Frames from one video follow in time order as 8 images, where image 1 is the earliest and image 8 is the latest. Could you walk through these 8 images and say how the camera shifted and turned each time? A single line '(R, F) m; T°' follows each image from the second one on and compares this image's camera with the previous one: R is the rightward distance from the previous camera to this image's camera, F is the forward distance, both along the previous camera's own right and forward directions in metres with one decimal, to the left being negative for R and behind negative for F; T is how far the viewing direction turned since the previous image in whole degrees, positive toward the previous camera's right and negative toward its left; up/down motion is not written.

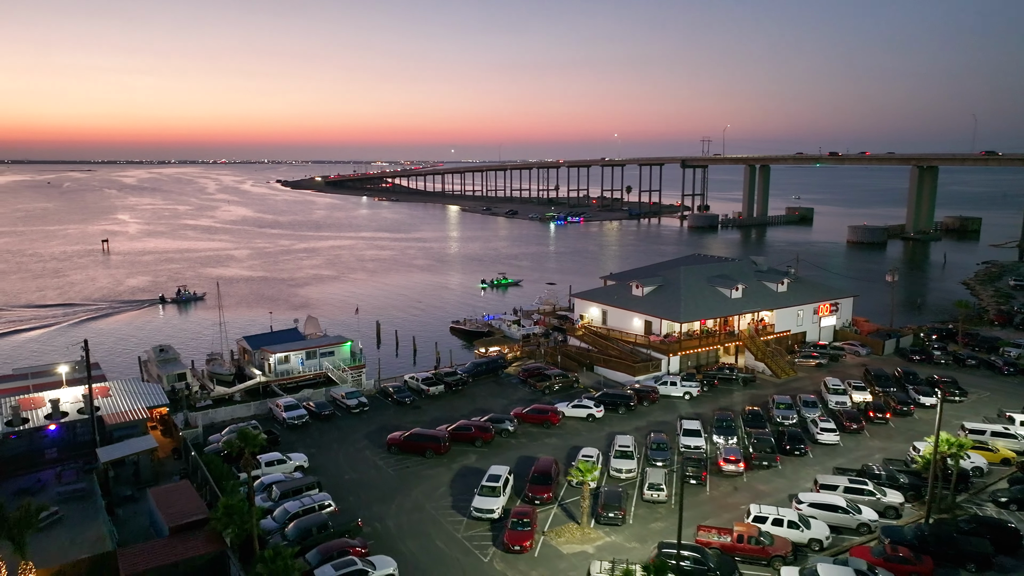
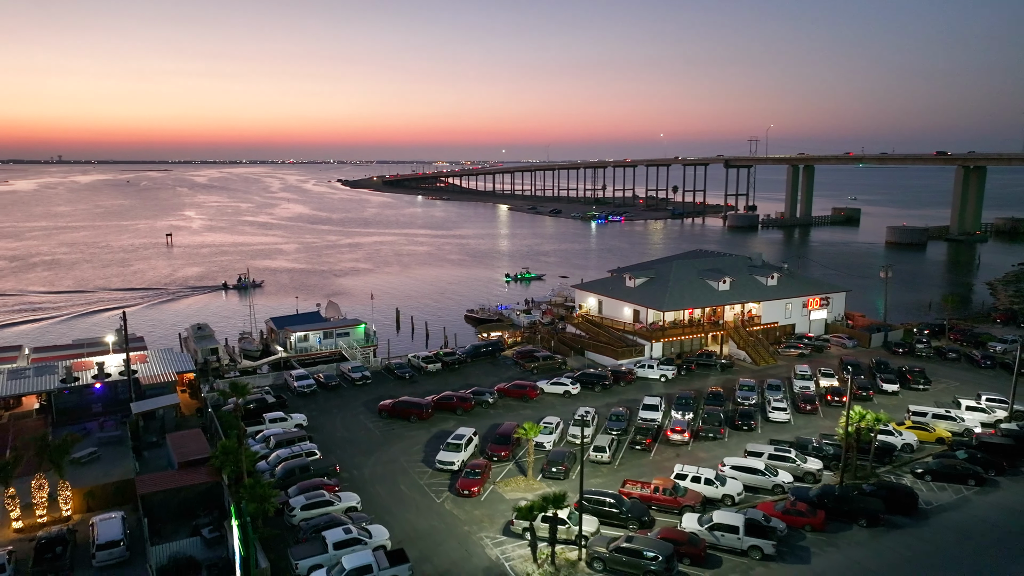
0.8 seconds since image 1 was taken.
(+3.3, -2.9) m; -5°
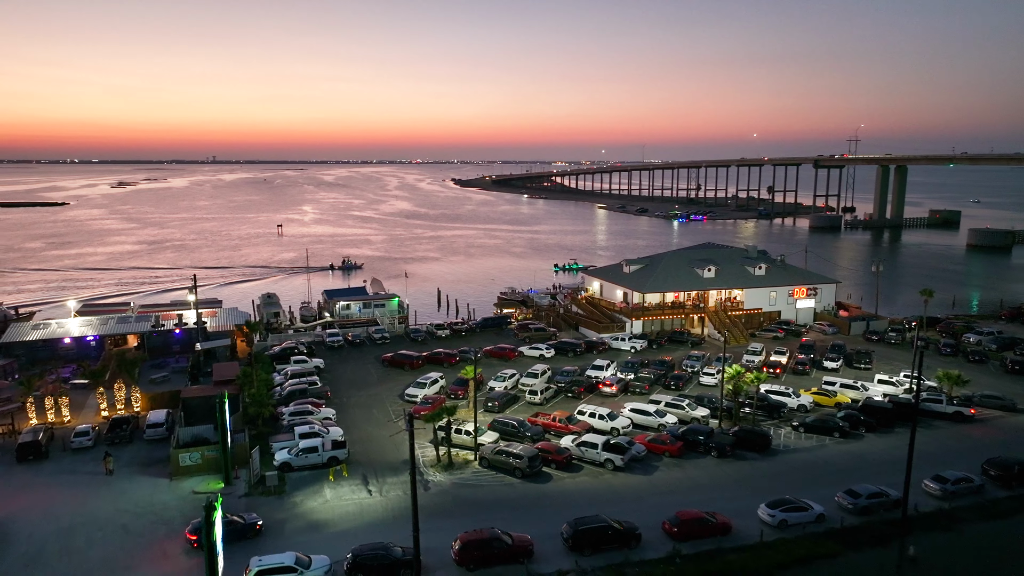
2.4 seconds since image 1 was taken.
(+7.0, -5.6) m; -10°
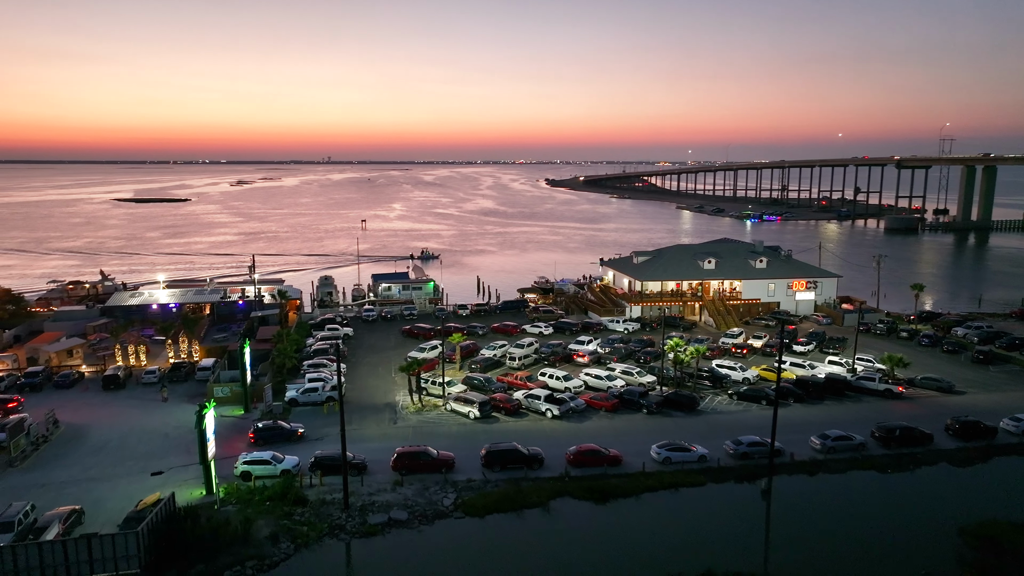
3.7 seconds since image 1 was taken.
(+5.8, -4.8) m; -8°
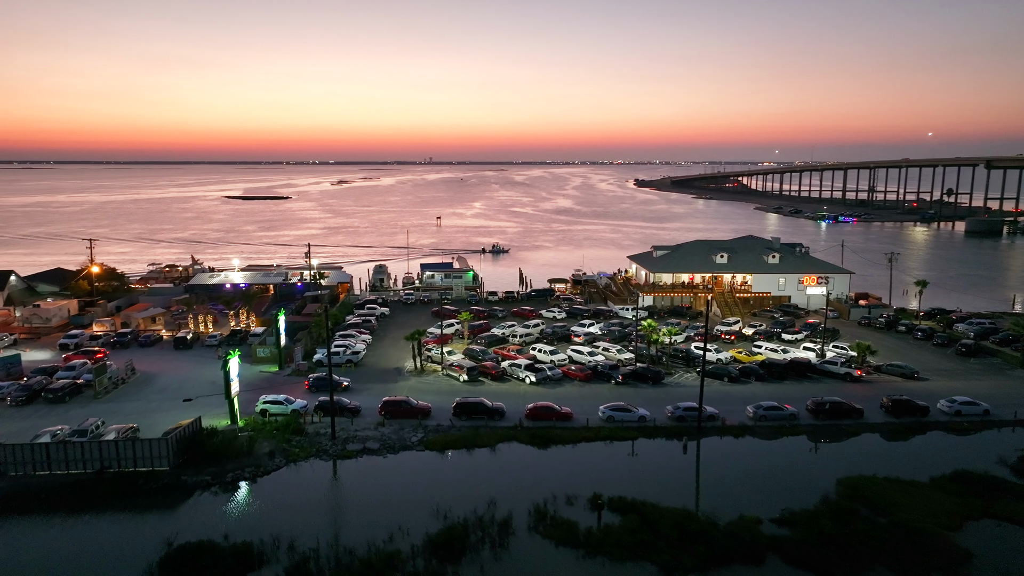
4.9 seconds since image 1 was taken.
(+5.1, -4.3) m; -8°
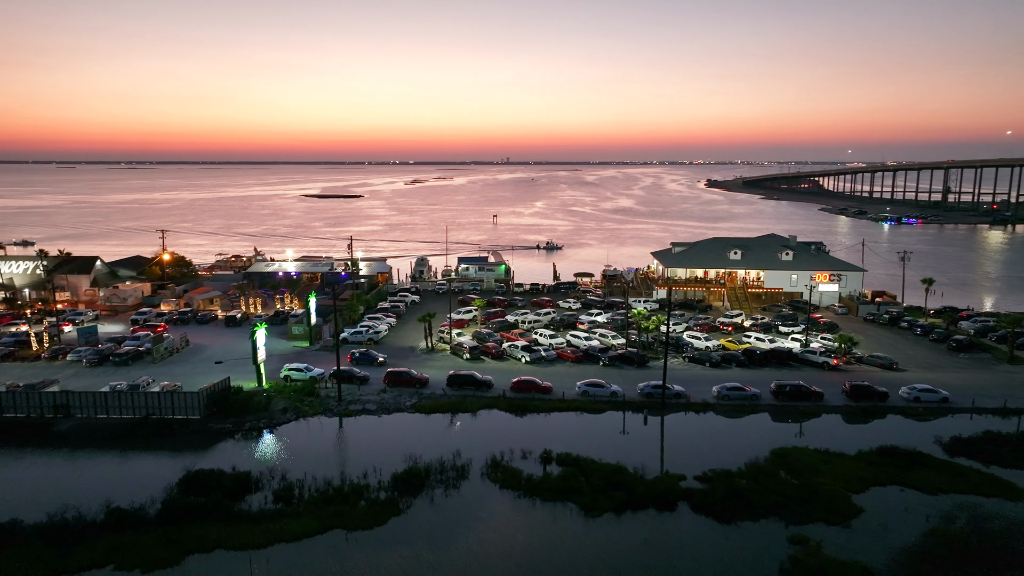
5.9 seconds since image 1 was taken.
(+3.9, -3.4) m; -6°
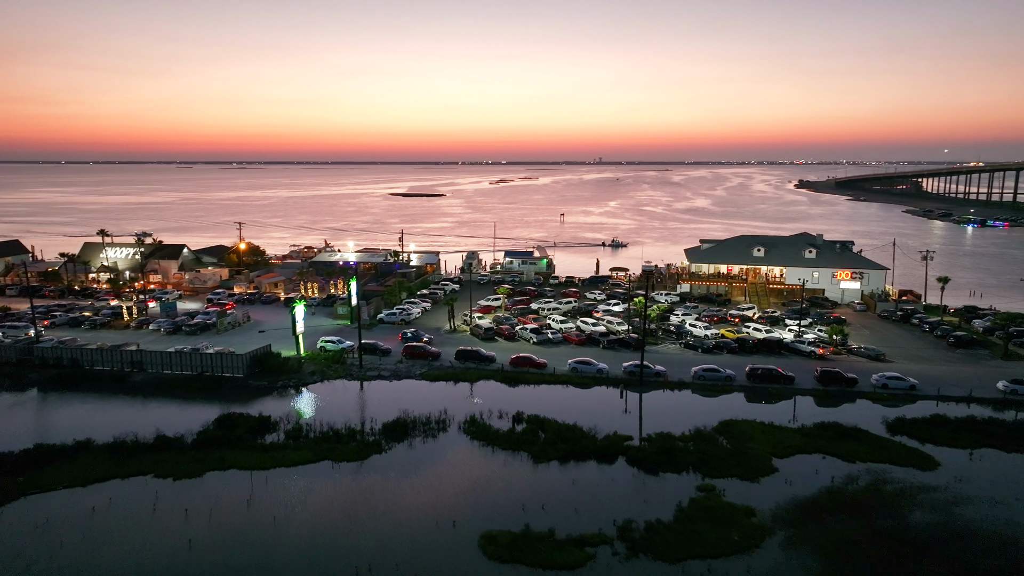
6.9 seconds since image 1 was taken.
(+4.5, -3.8) m; -7°
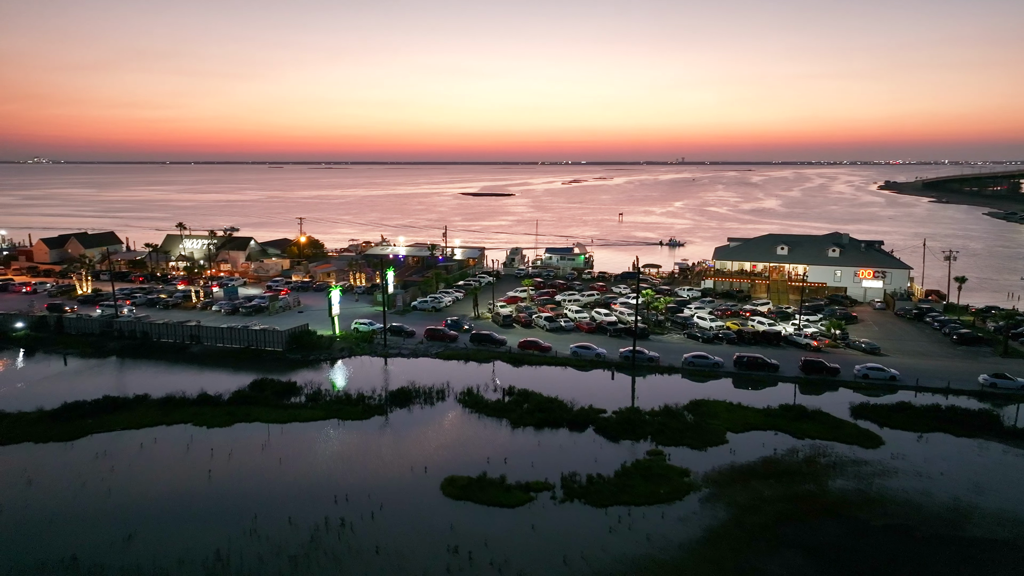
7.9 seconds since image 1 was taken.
(+3.8, -3.2) m; -6°
